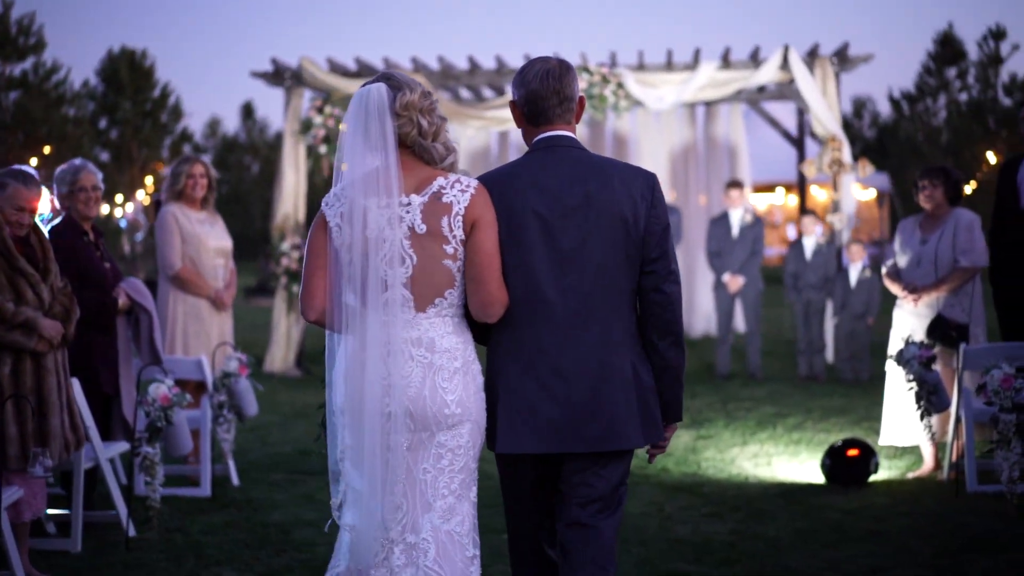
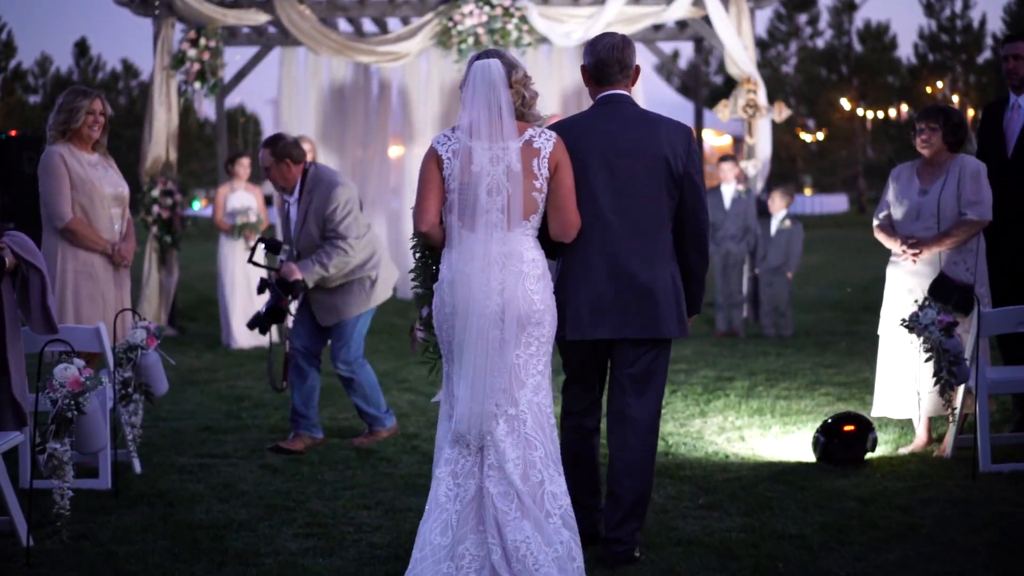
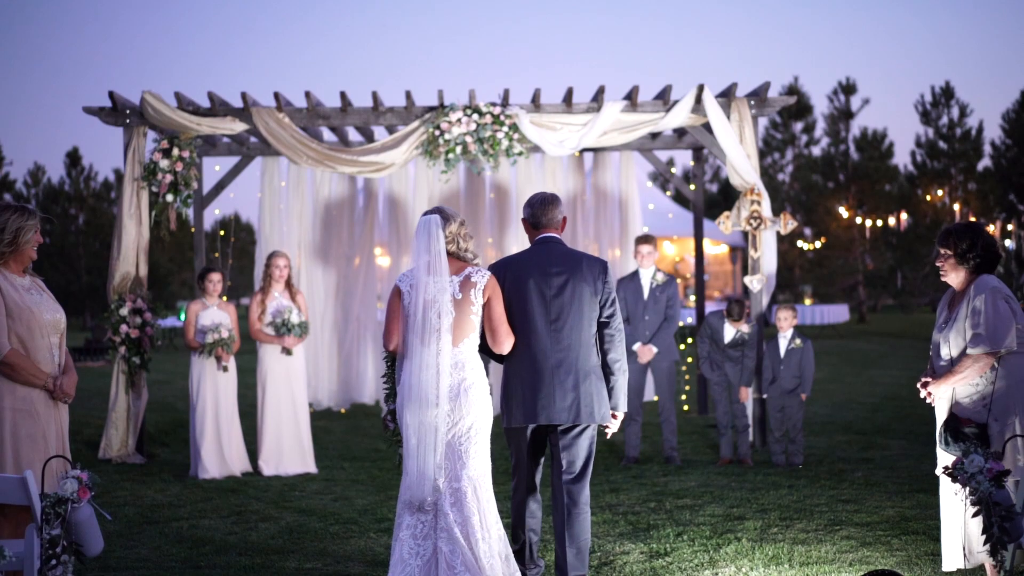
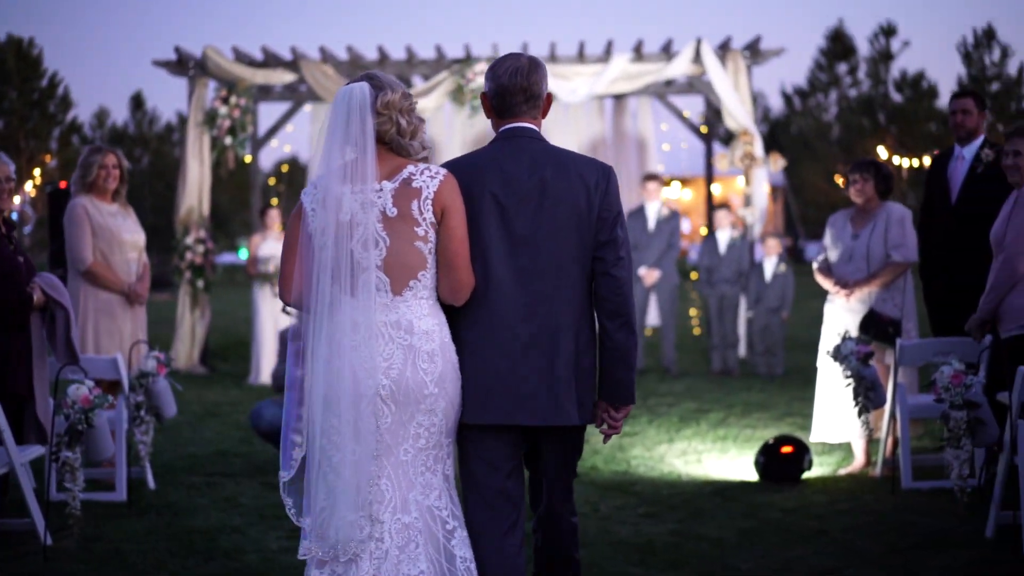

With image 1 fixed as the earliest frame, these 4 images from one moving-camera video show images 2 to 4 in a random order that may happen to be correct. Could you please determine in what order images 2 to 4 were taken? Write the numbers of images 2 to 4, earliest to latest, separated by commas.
4, 2, 3
